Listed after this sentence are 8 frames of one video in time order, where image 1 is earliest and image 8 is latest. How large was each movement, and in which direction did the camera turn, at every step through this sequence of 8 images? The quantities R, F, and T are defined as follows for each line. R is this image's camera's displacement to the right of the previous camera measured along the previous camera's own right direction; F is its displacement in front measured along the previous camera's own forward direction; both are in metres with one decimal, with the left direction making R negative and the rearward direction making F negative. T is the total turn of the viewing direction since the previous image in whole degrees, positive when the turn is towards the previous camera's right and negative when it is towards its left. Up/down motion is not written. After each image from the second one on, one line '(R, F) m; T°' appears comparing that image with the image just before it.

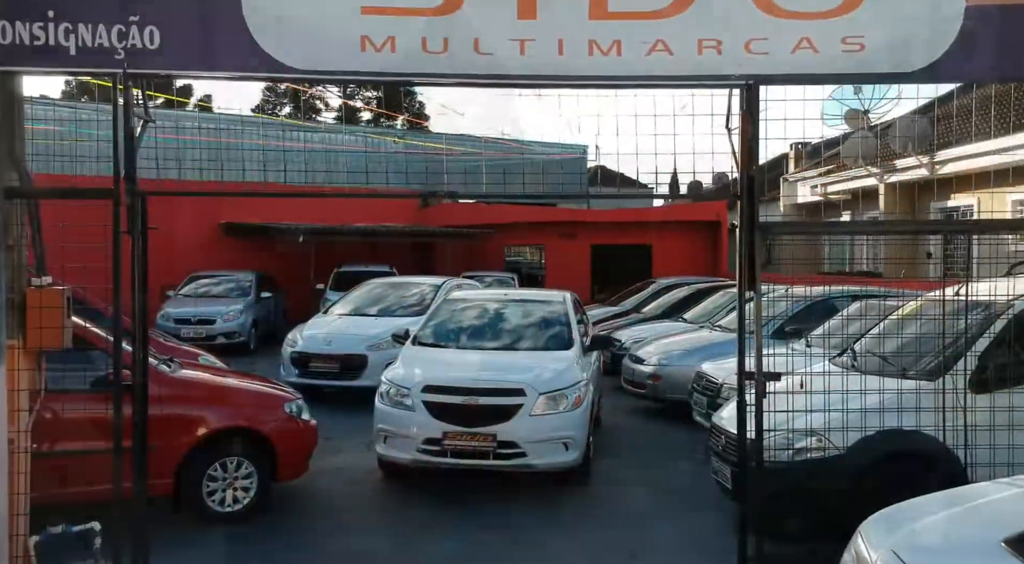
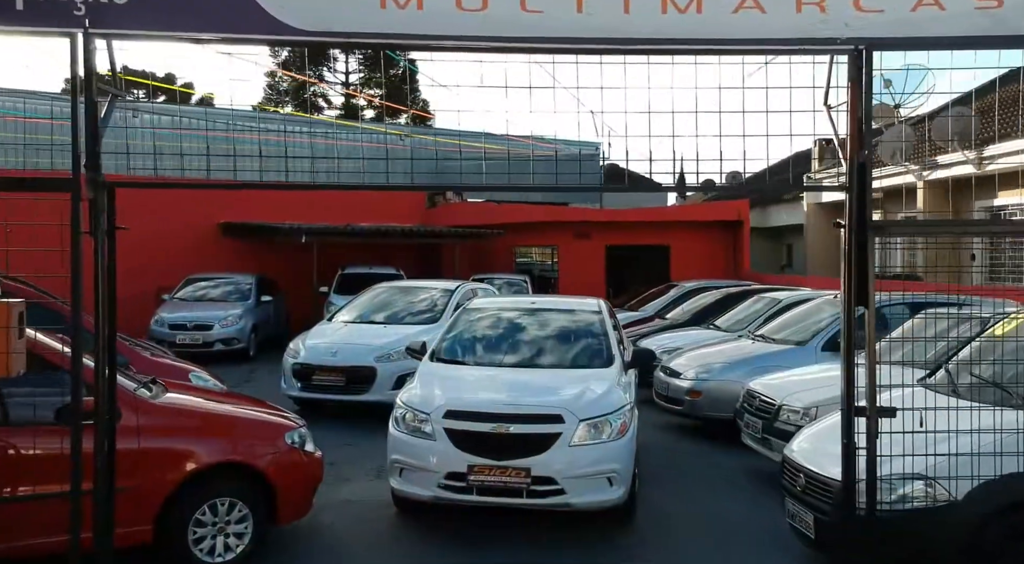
(-0.2, +0.8) m; 0°
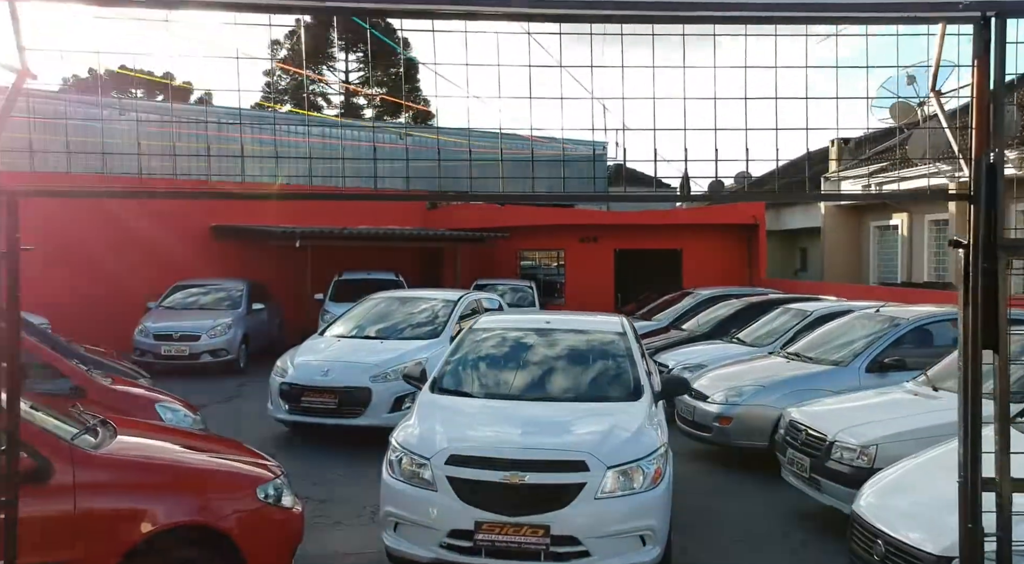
(-0.1, +0.8) m; 0°
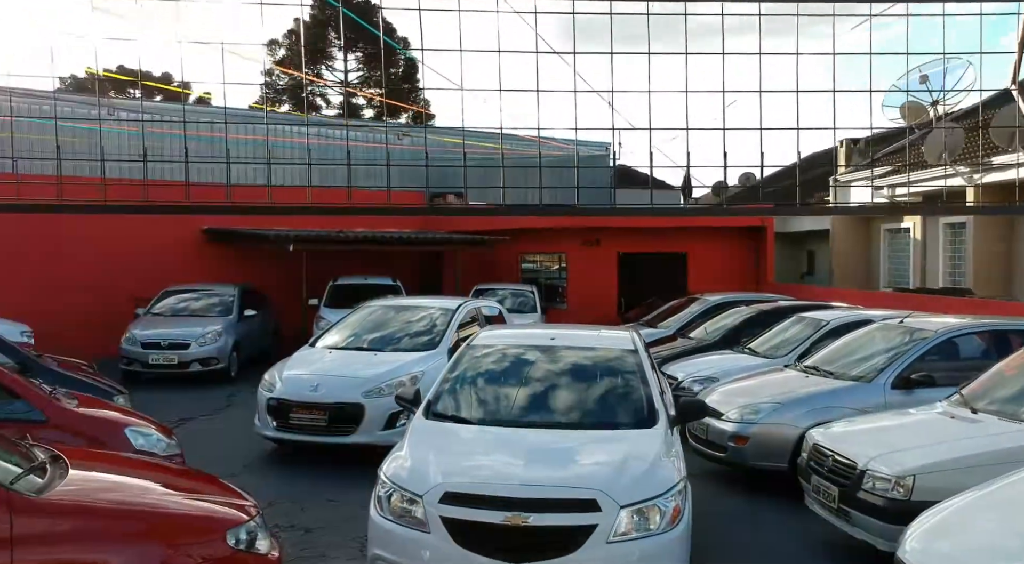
(0.0, +0.4) m; 0°
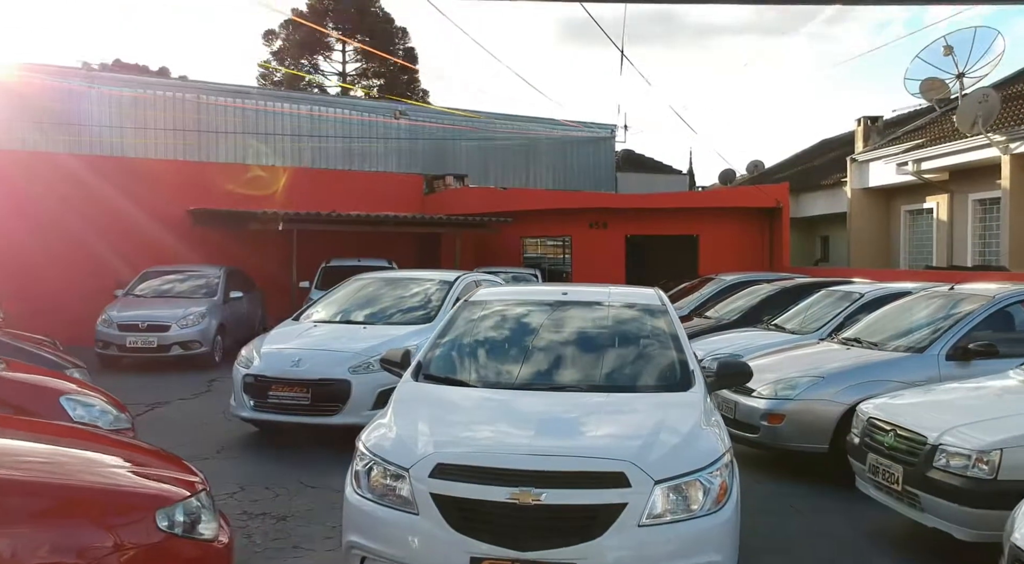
(0.0, +0.8) m; 0°
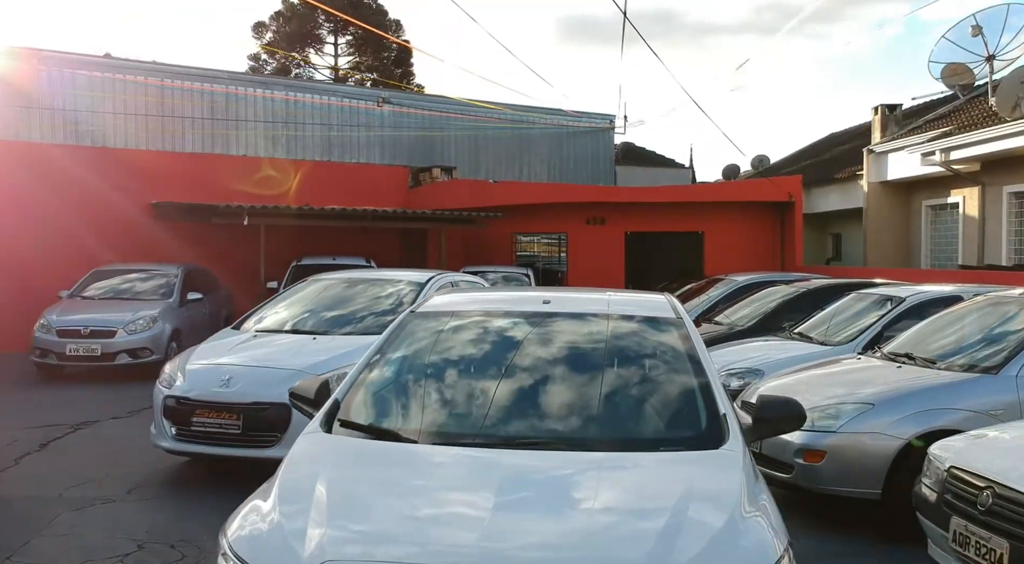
(+0.2, +1.2) m; 0°
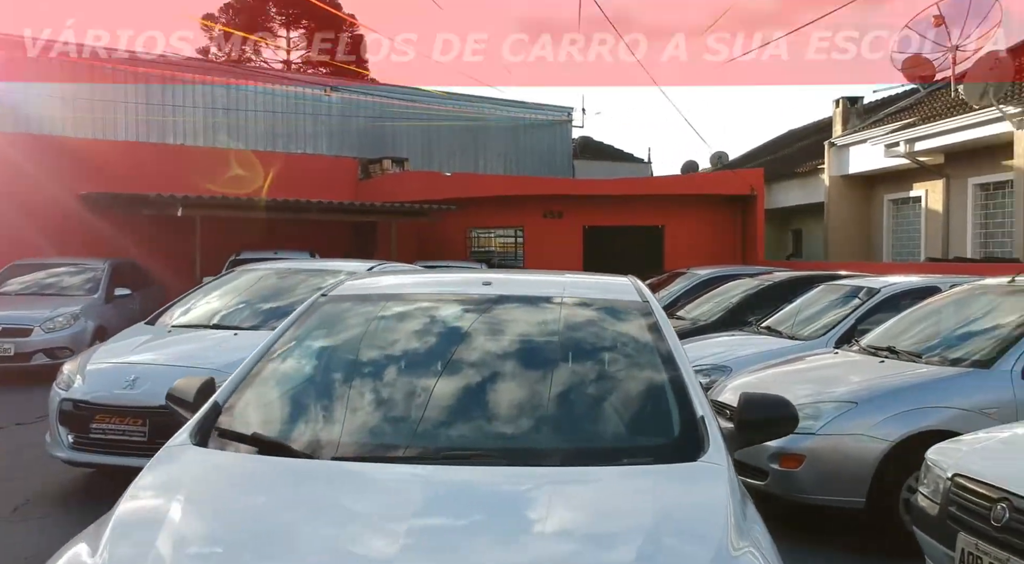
(+0.1, +0.6) m; +3°
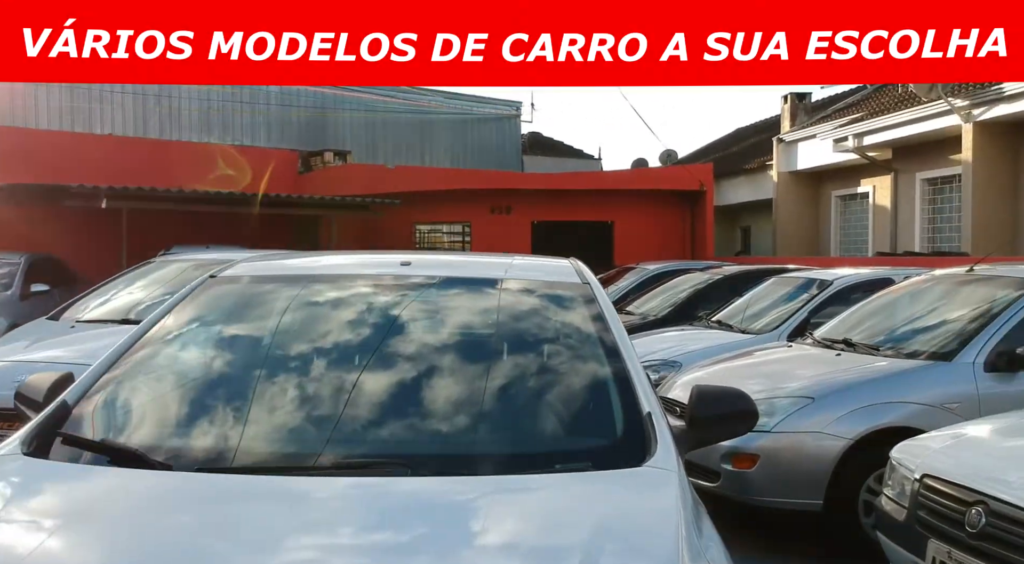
(+0.1, +0.4) m; +3°
